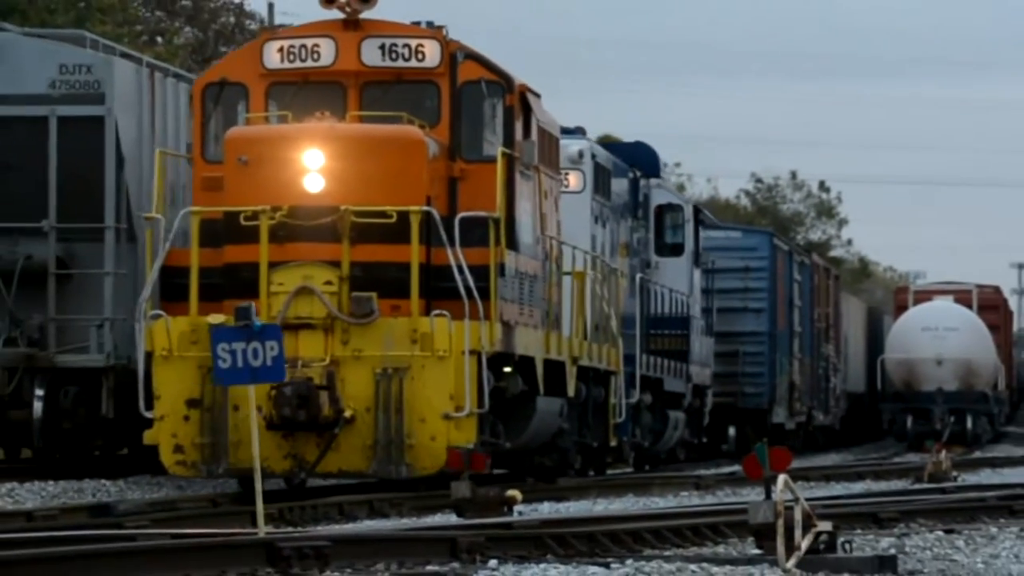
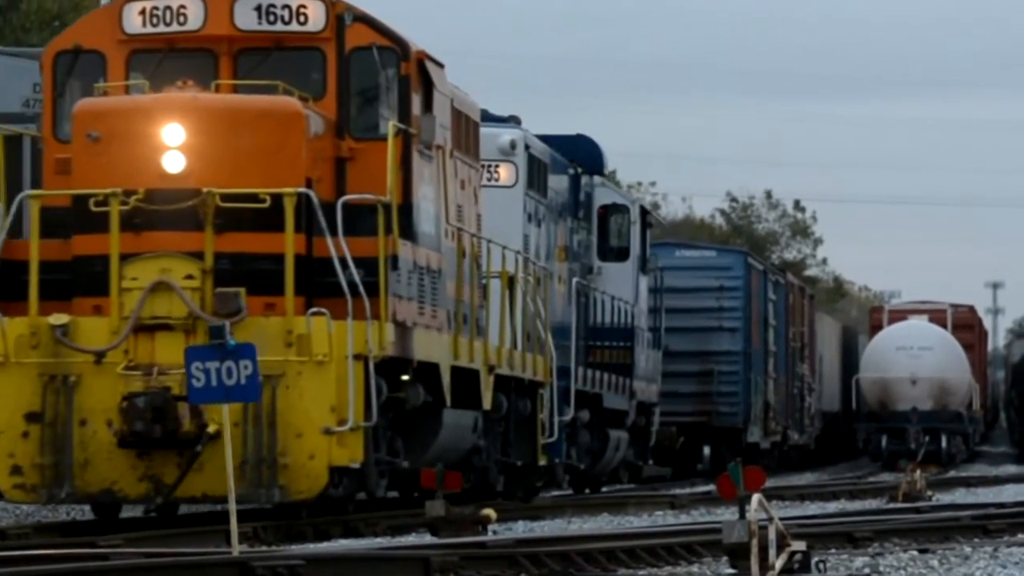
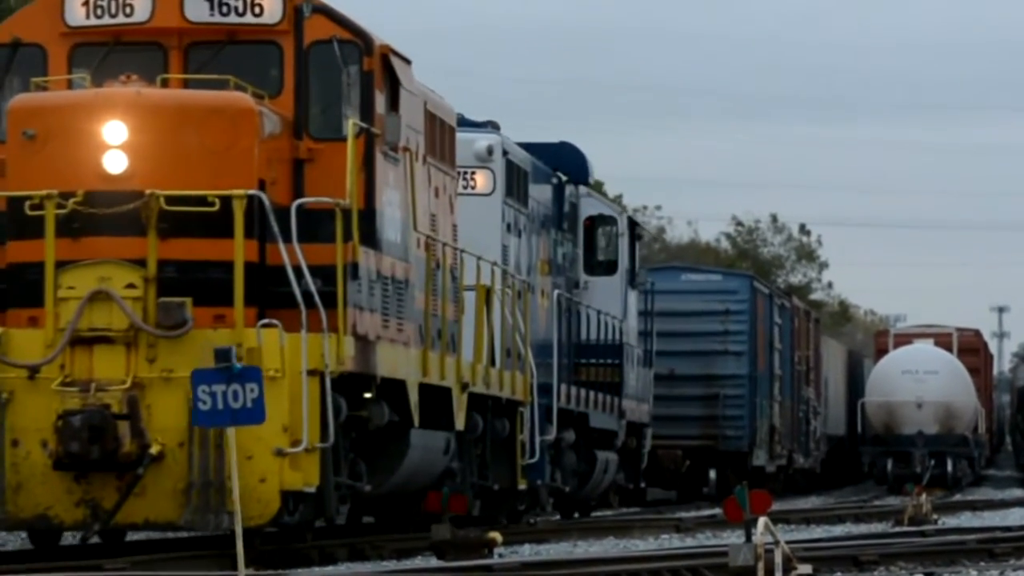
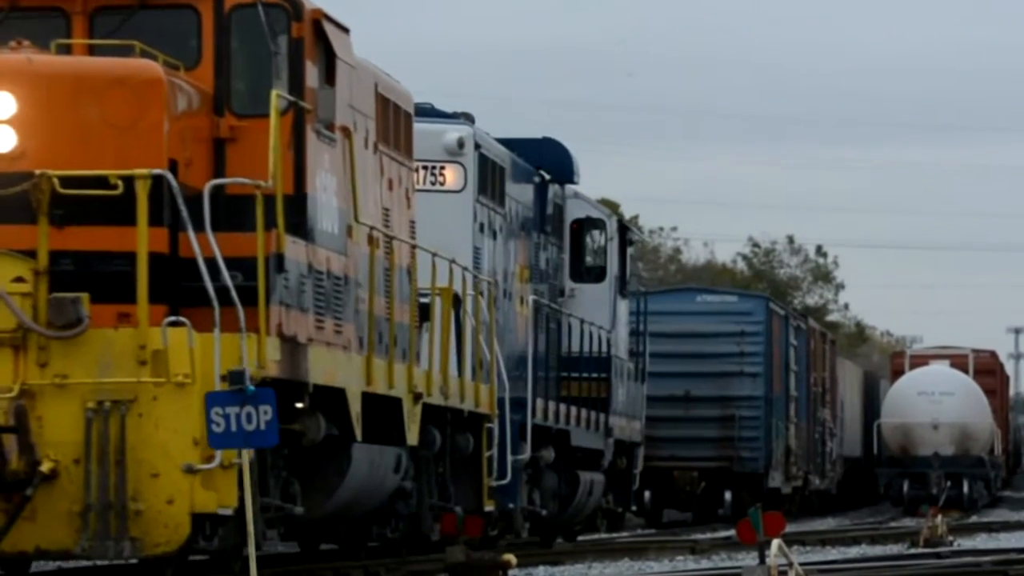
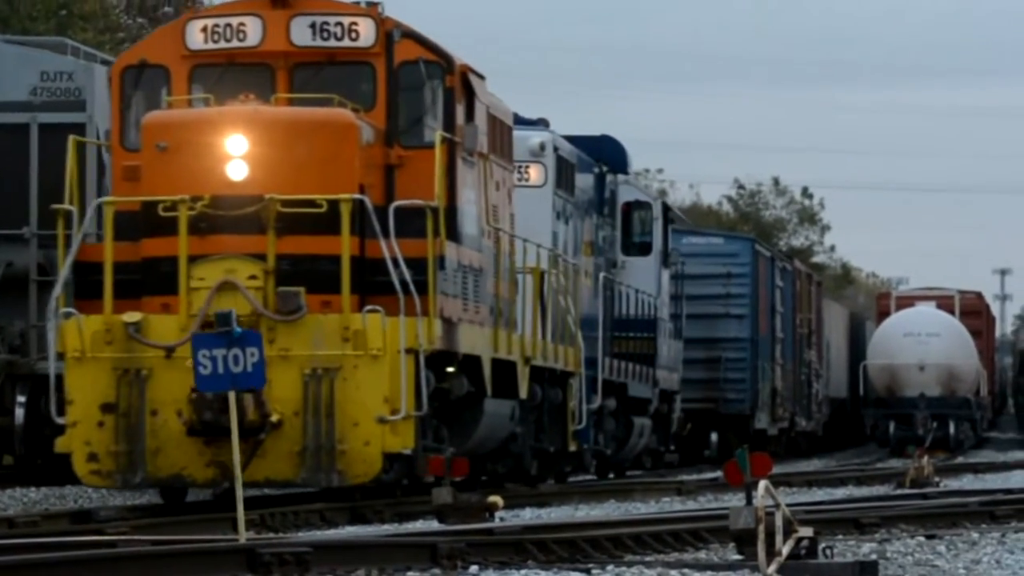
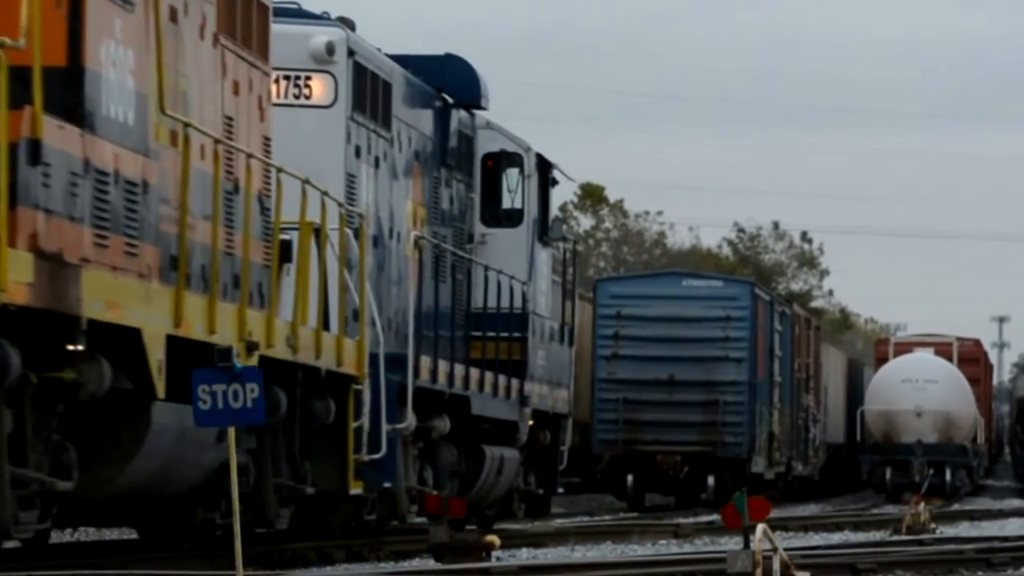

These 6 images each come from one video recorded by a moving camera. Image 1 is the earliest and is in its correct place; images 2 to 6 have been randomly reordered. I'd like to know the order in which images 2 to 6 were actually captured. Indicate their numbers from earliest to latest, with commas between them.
5, 2, 3, 4, 6
